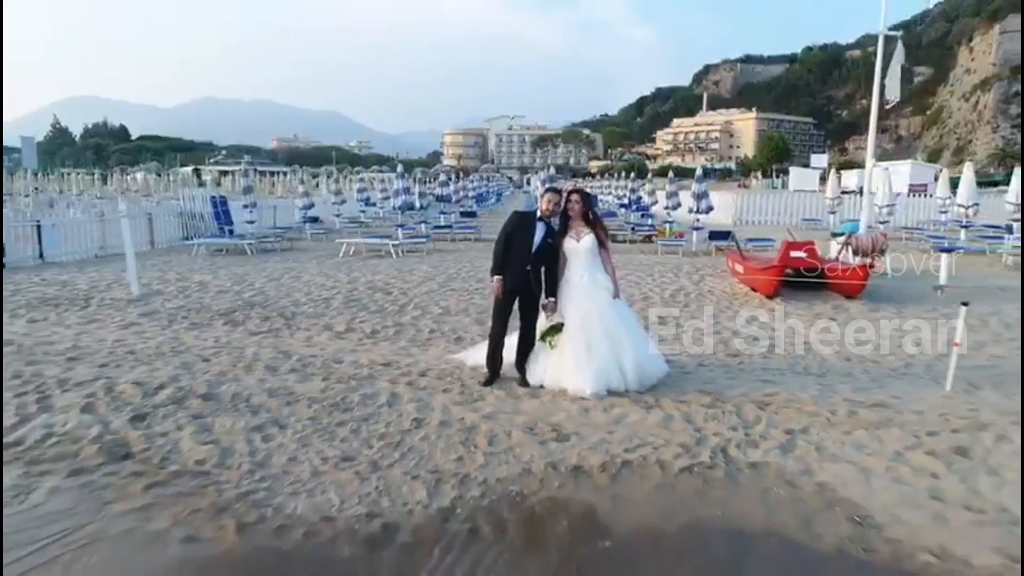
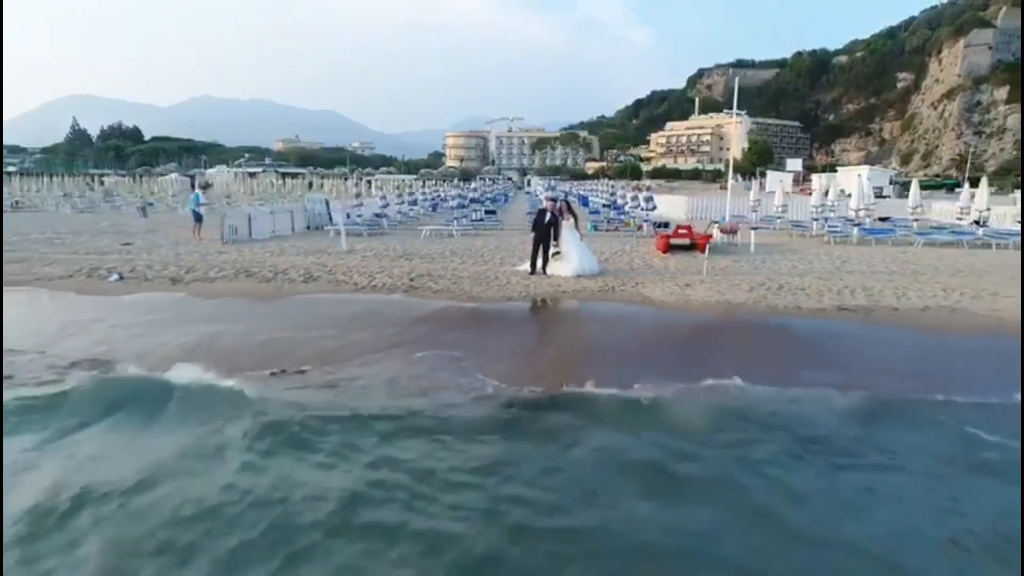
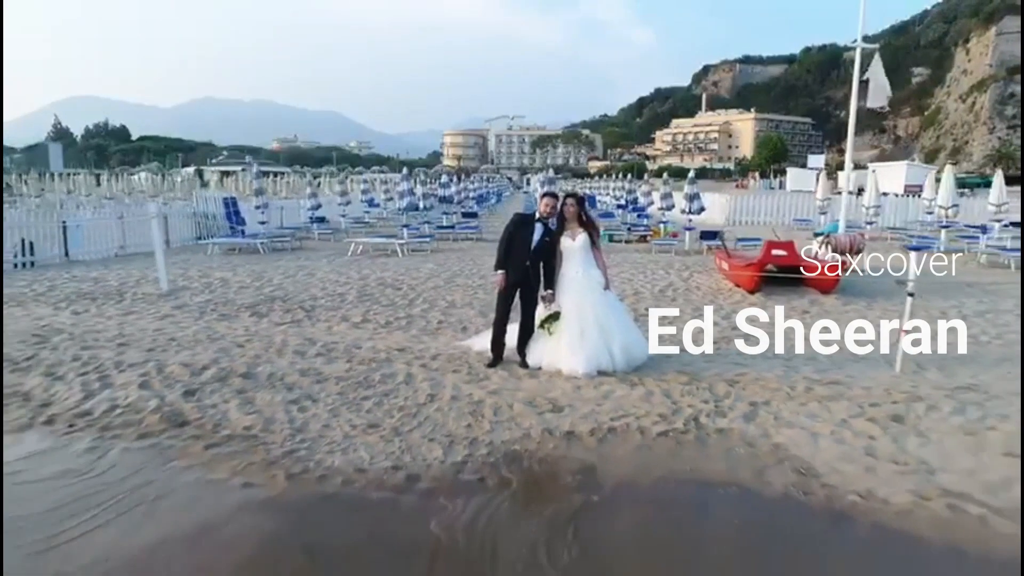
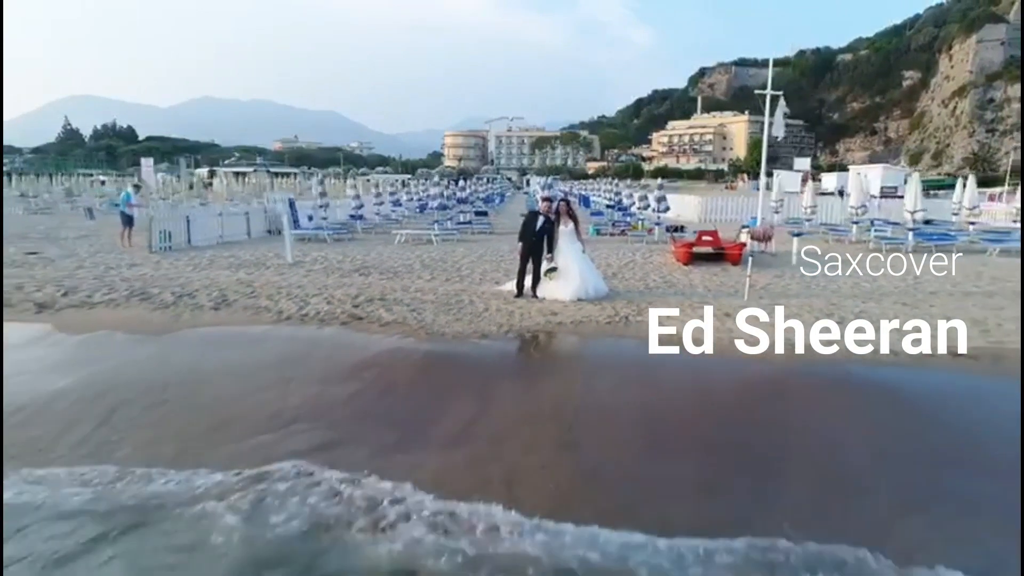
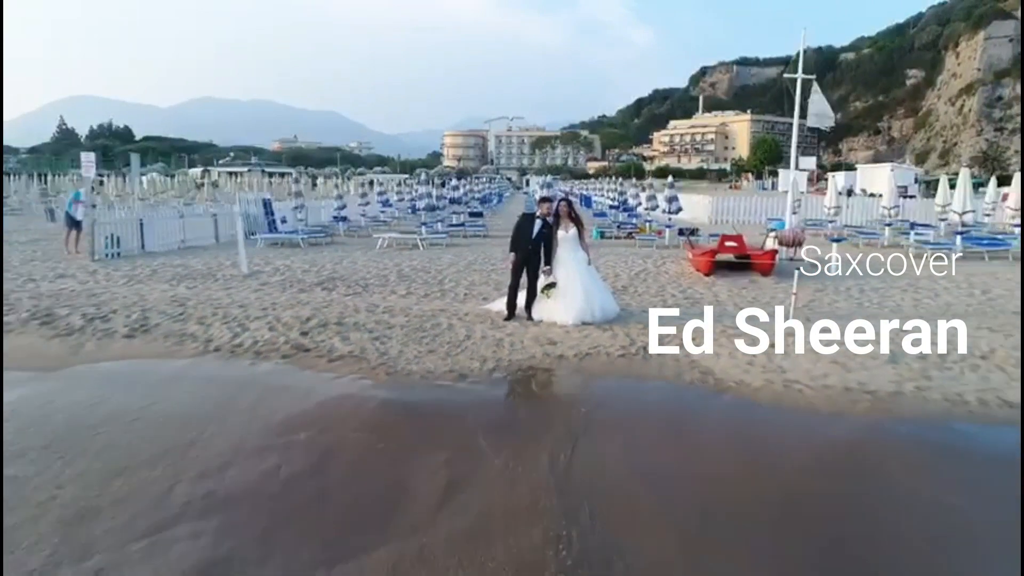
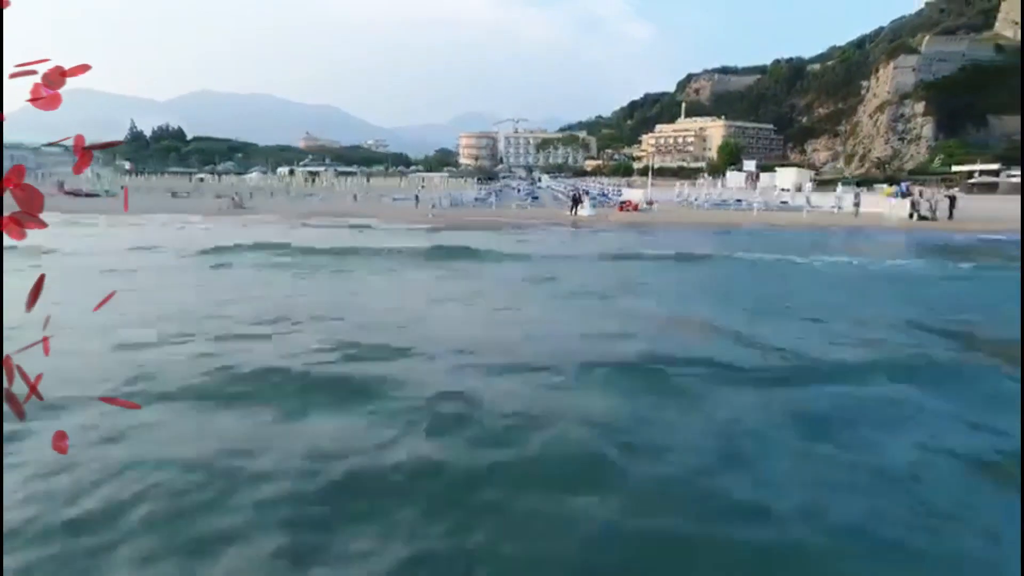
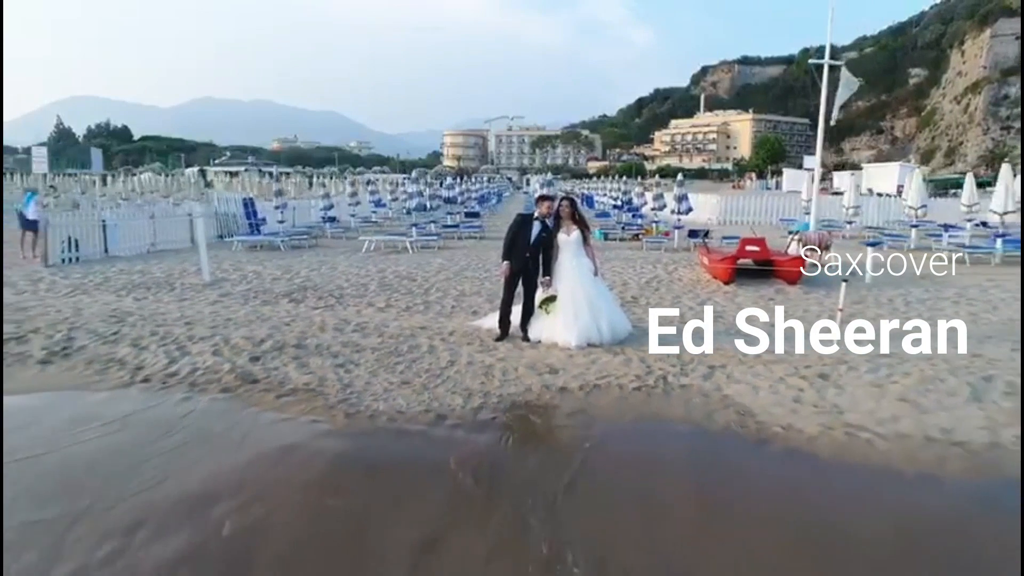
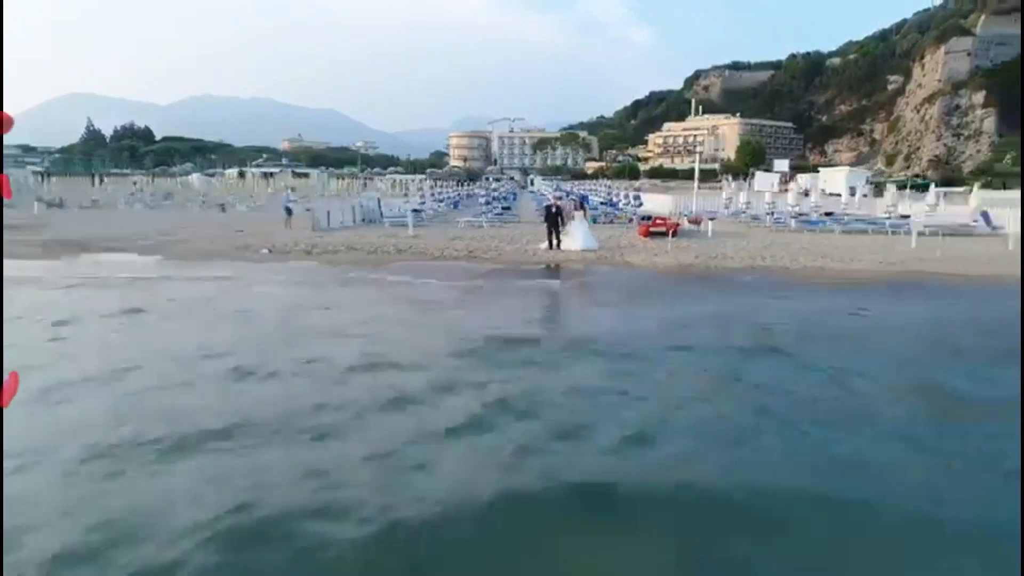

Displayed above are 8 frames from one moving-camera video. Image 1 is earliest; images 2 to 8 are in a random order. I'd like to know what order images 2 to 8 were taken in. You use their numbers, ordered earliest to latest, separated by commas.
3, 7, 5, 4, 2, 8, 6
